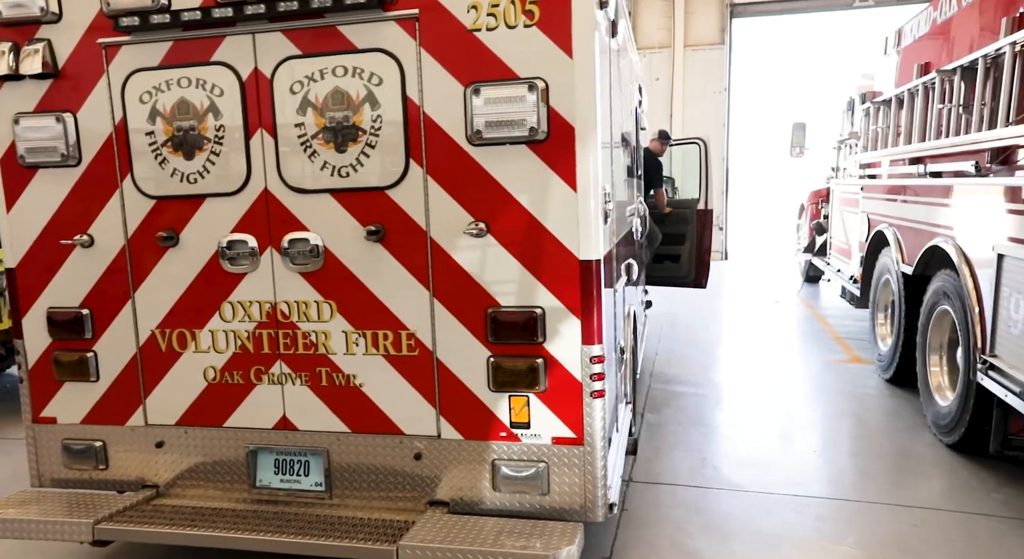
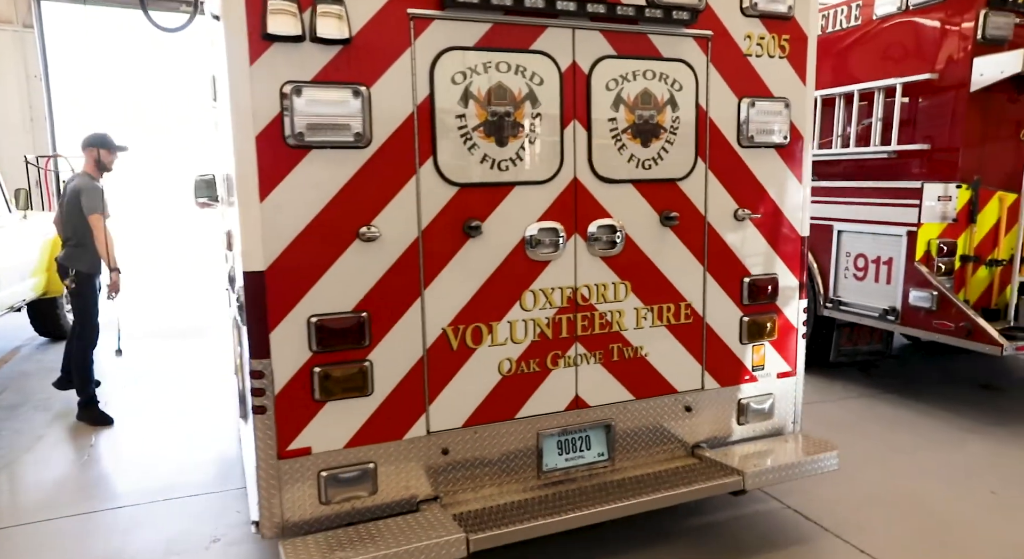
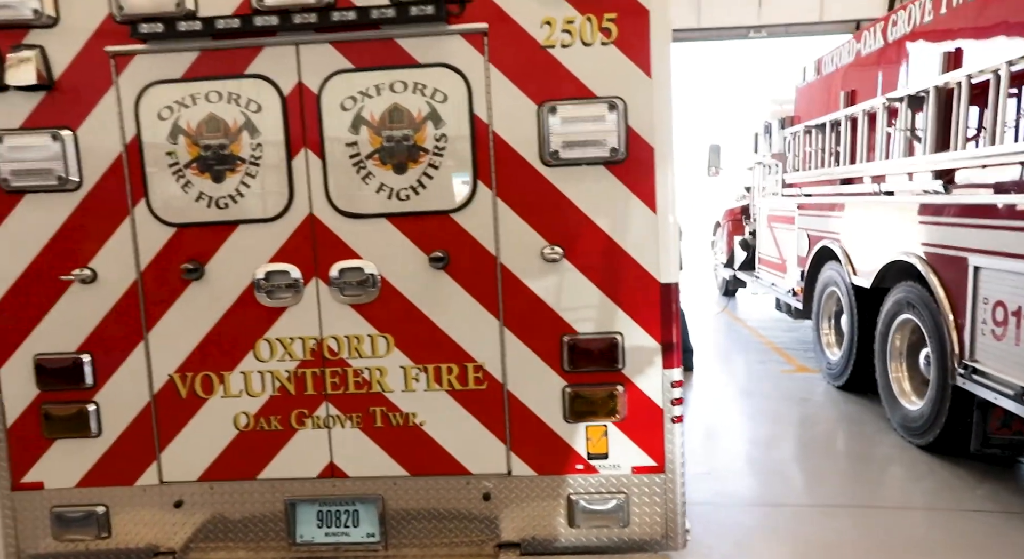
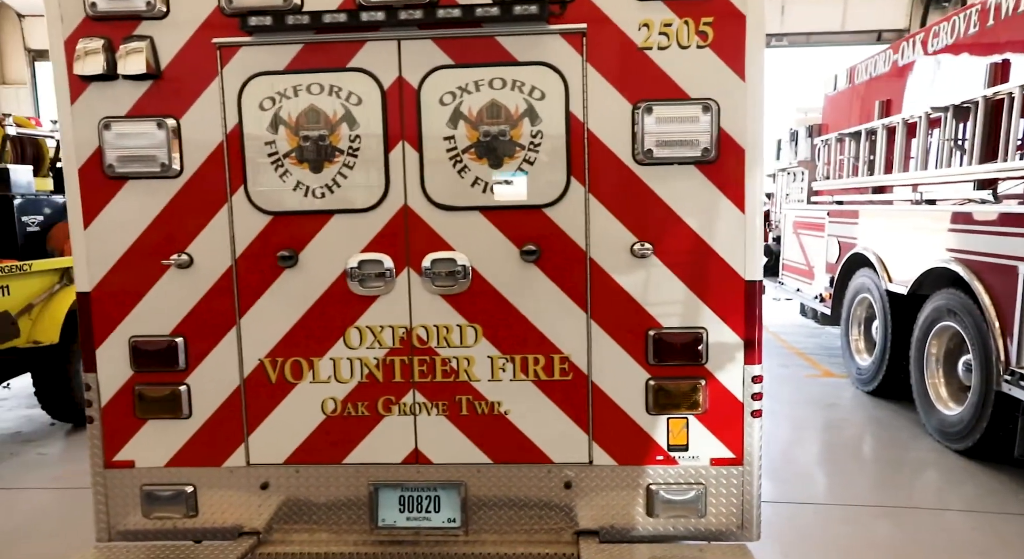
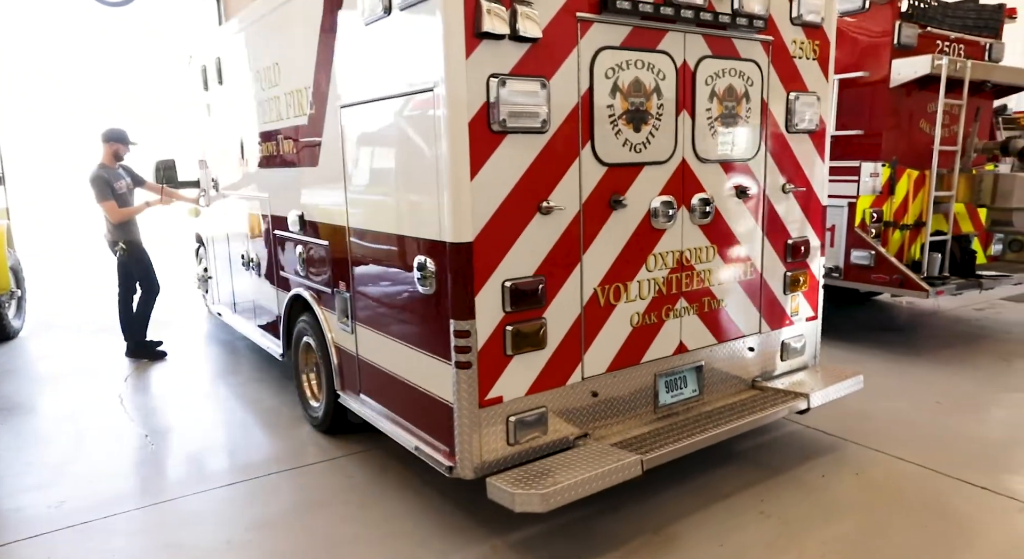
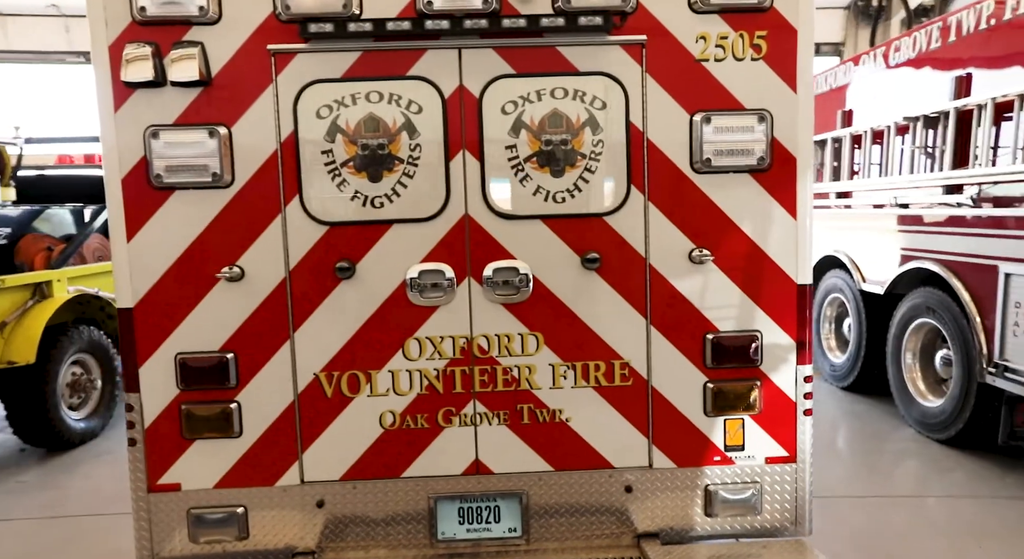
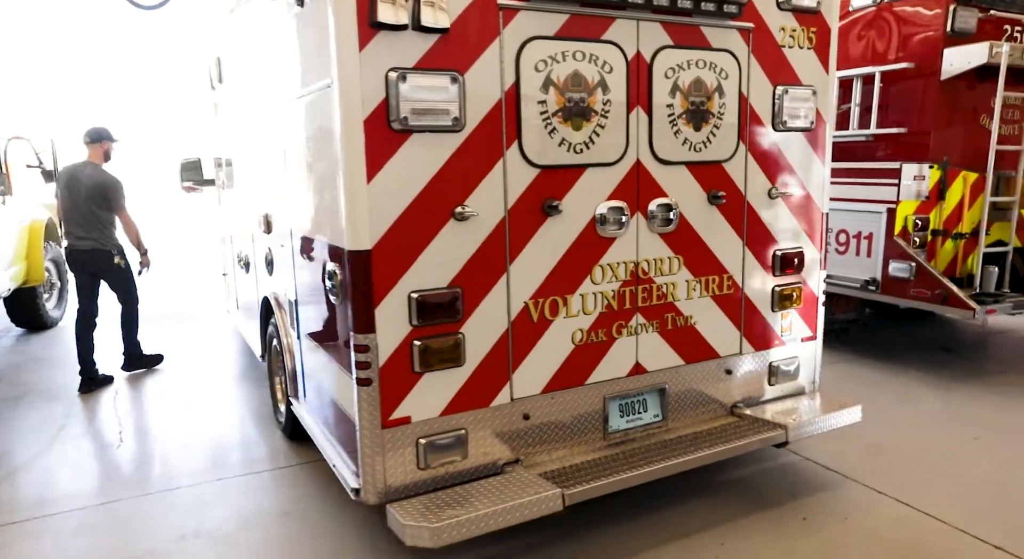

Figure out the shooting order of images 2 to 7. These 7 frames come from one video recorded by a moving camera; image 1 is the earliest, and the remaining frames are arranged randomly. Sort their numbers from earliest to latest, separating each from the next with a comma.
3, 4, 6, 2, 7, 5
